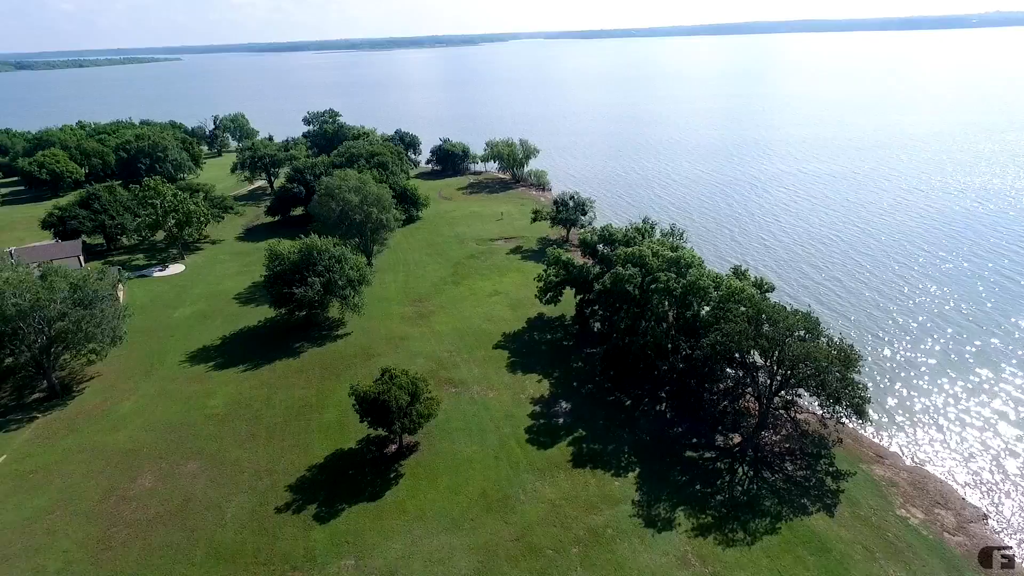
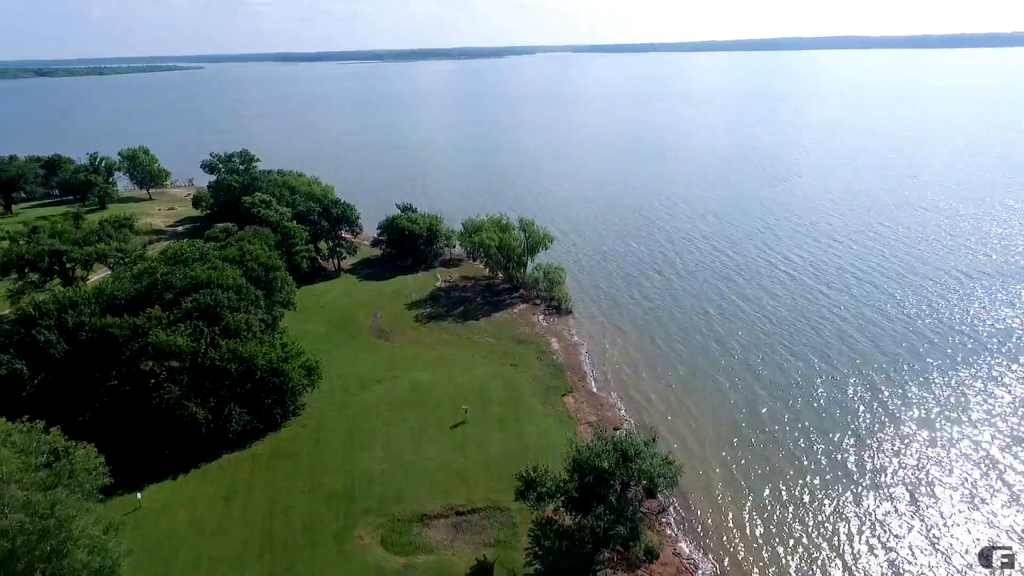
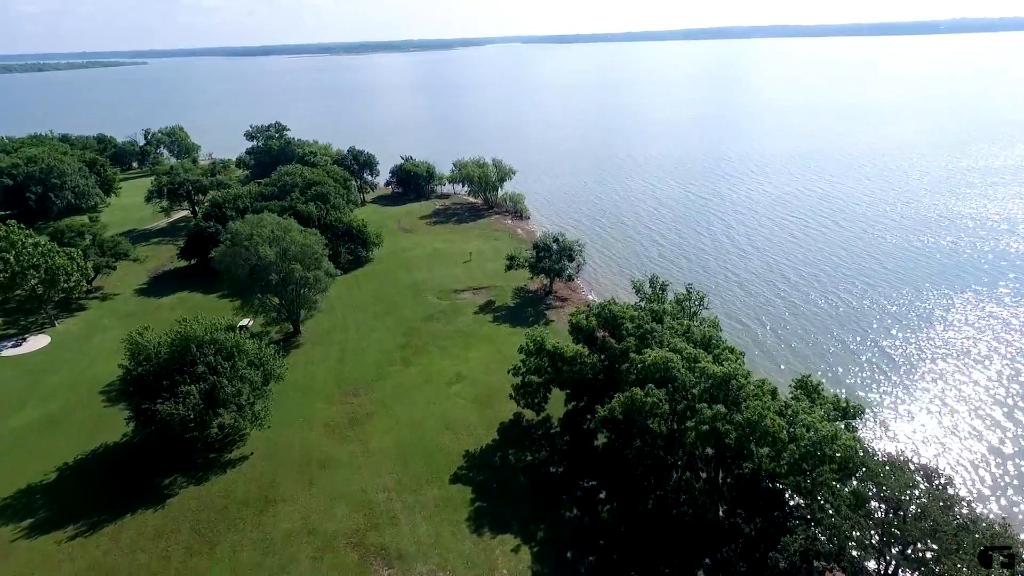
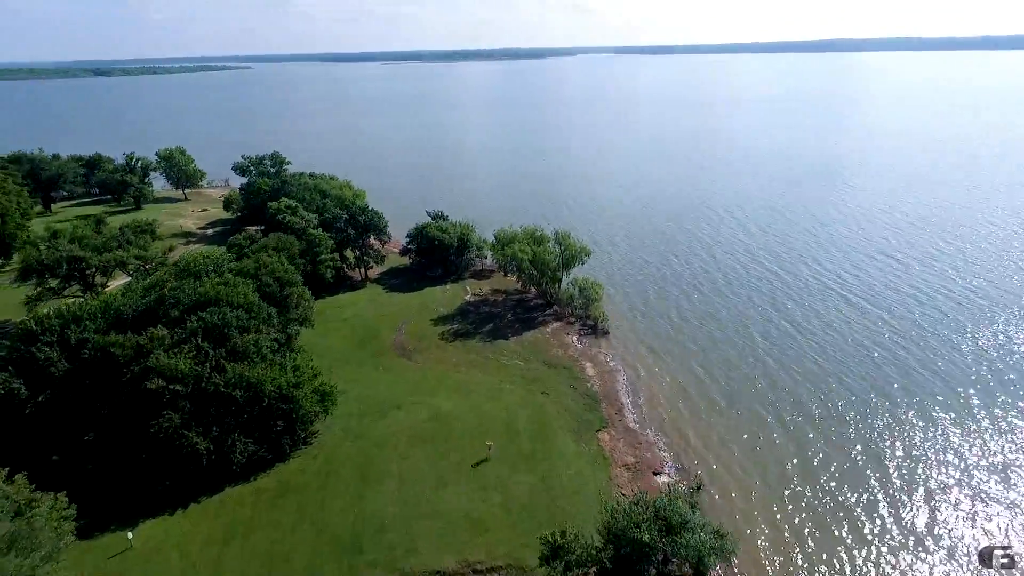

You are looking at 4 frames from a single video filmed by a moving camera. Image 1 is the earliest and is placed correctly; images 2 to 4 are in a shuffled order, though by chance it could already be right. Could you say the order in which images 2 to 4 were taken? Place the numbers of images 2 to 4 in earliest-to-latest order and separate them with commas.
3, 2, 4
